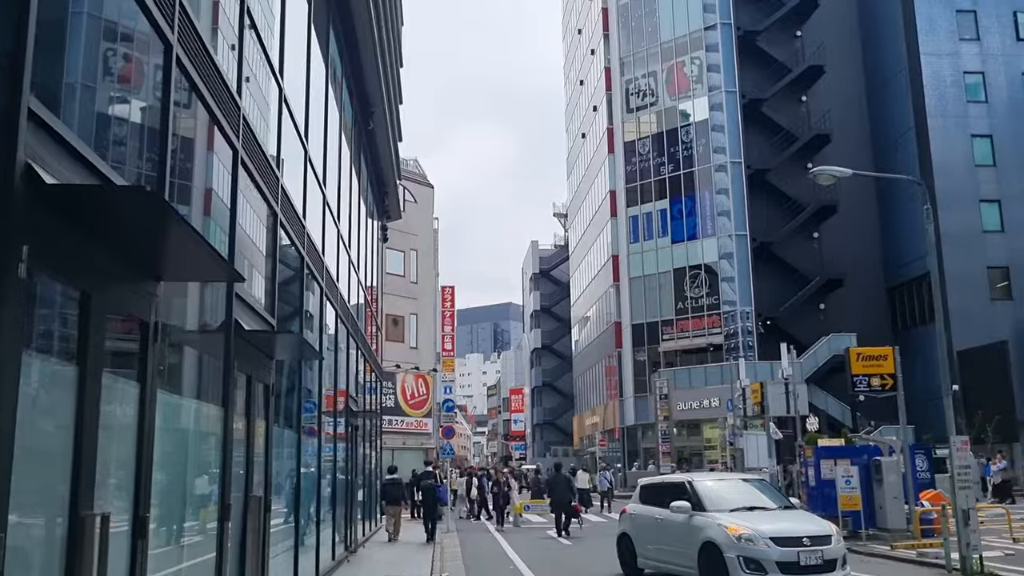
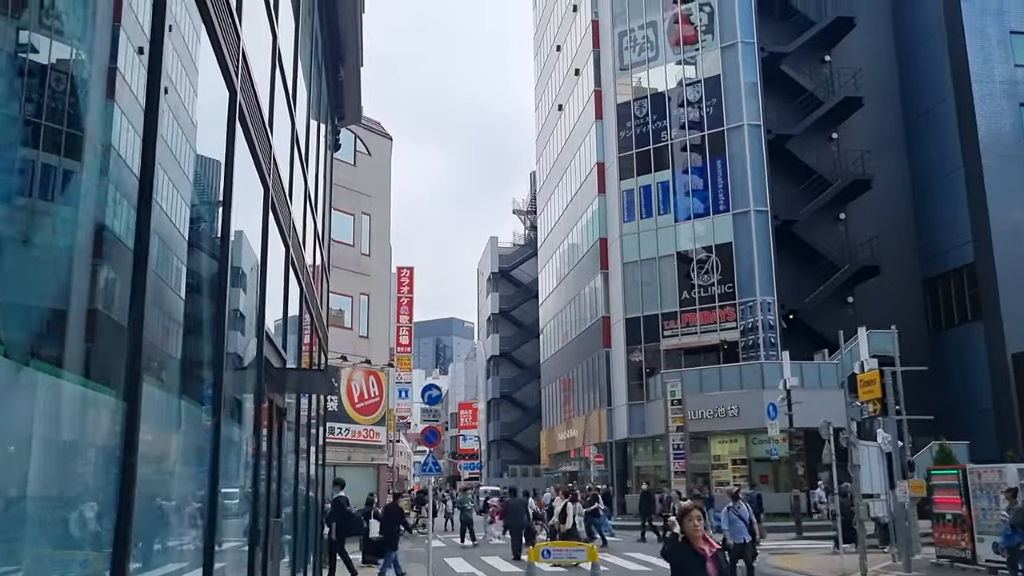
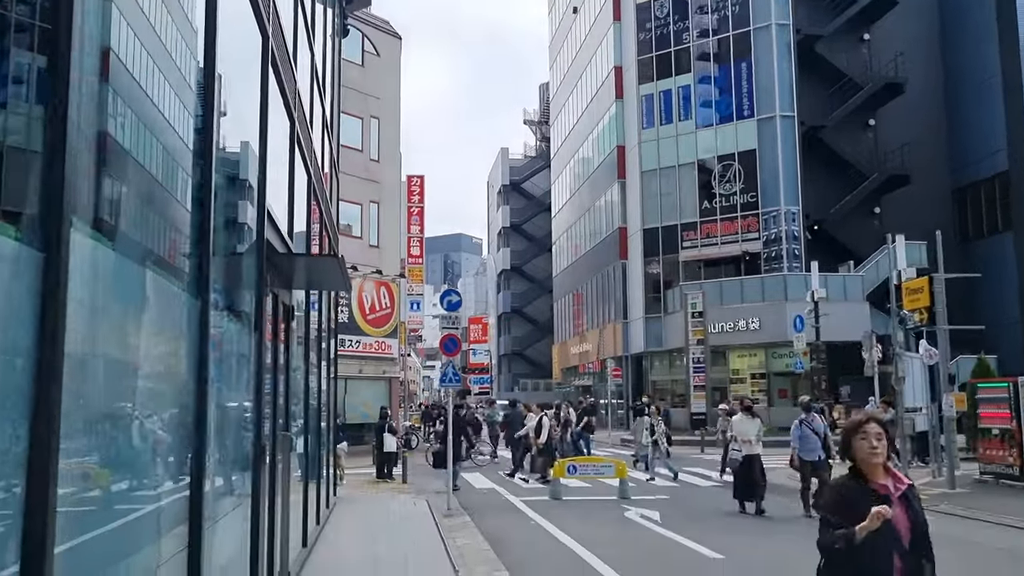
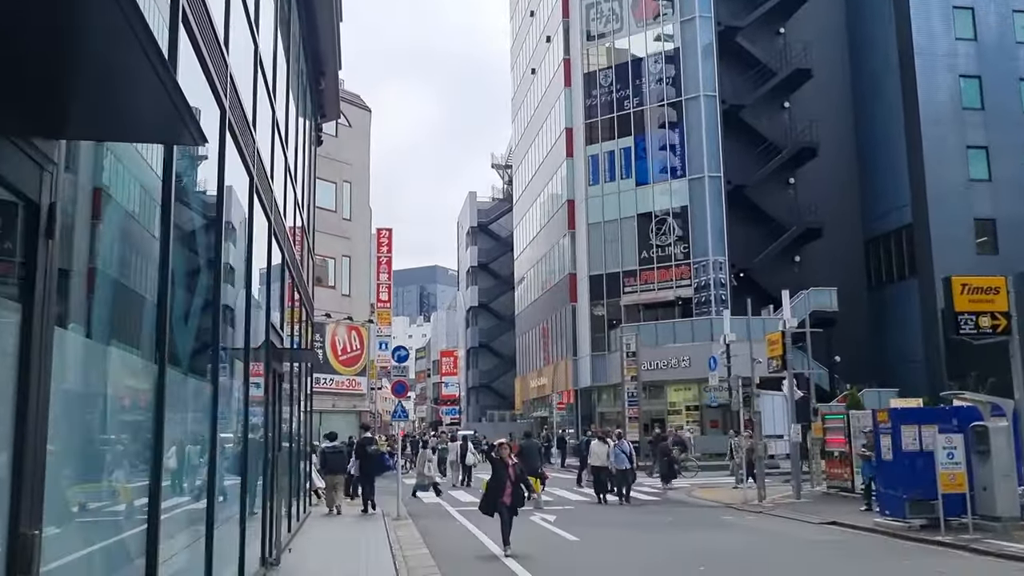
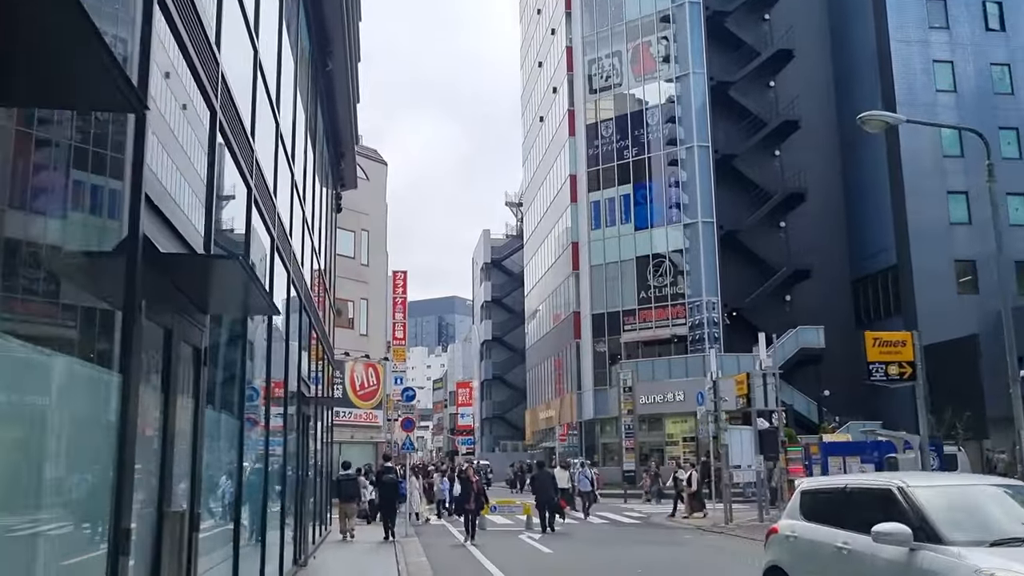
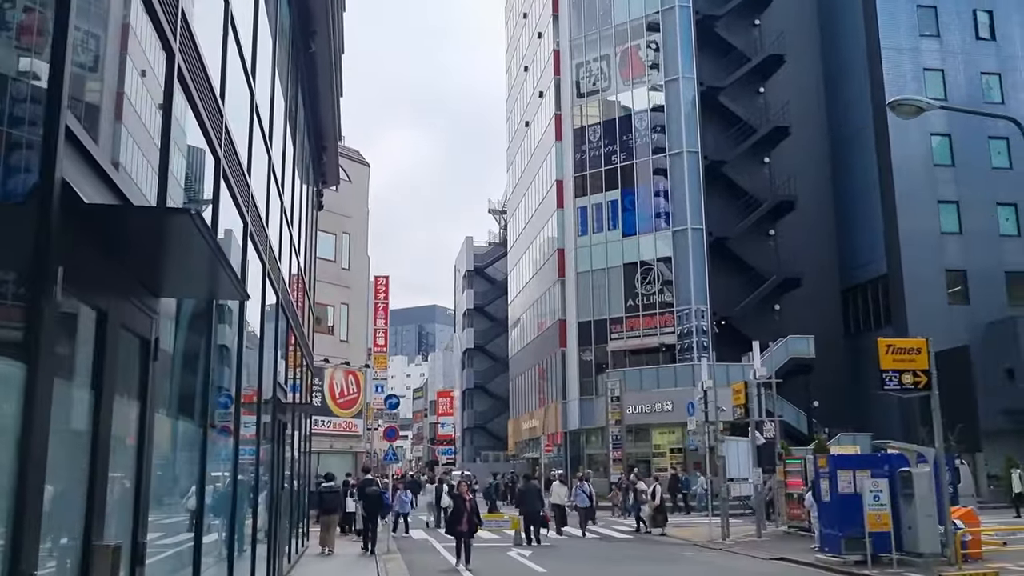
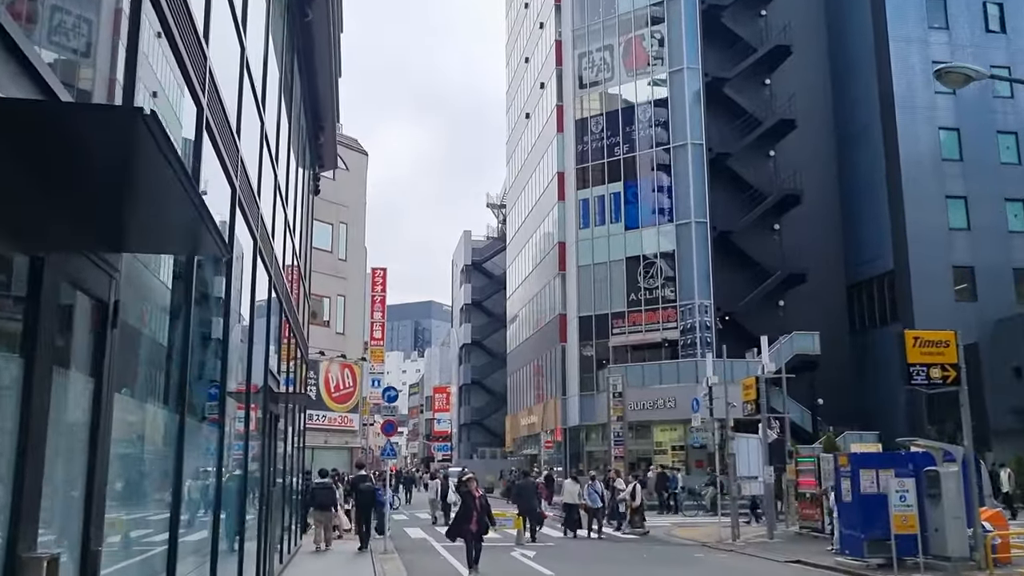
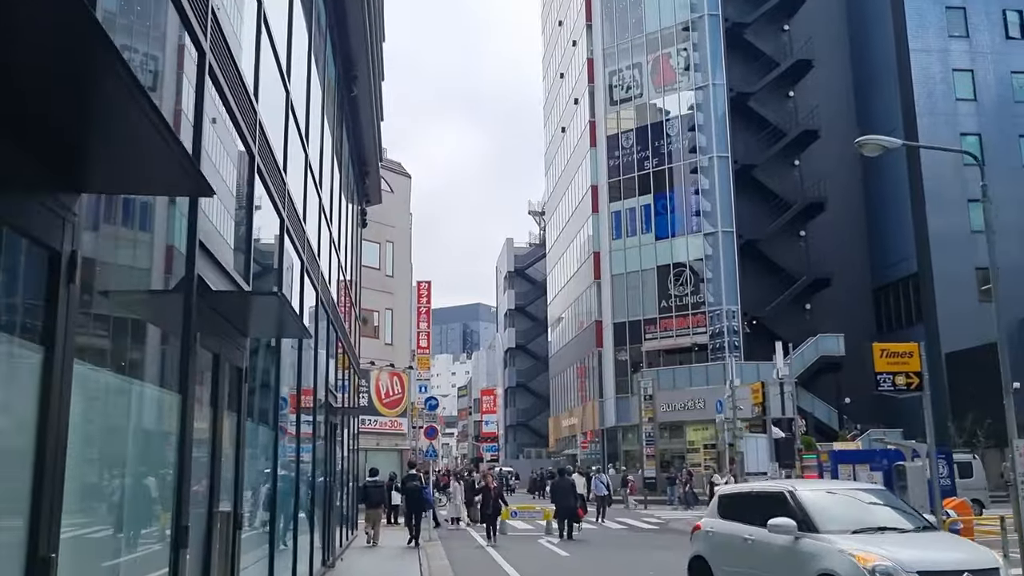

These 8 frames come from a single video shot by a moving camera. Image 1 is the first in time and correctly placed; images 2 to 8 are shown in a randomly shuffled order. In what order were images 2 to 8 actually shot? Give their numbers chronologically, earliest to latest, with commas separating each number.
8, 5, 6, 7, 4, 2, 3
